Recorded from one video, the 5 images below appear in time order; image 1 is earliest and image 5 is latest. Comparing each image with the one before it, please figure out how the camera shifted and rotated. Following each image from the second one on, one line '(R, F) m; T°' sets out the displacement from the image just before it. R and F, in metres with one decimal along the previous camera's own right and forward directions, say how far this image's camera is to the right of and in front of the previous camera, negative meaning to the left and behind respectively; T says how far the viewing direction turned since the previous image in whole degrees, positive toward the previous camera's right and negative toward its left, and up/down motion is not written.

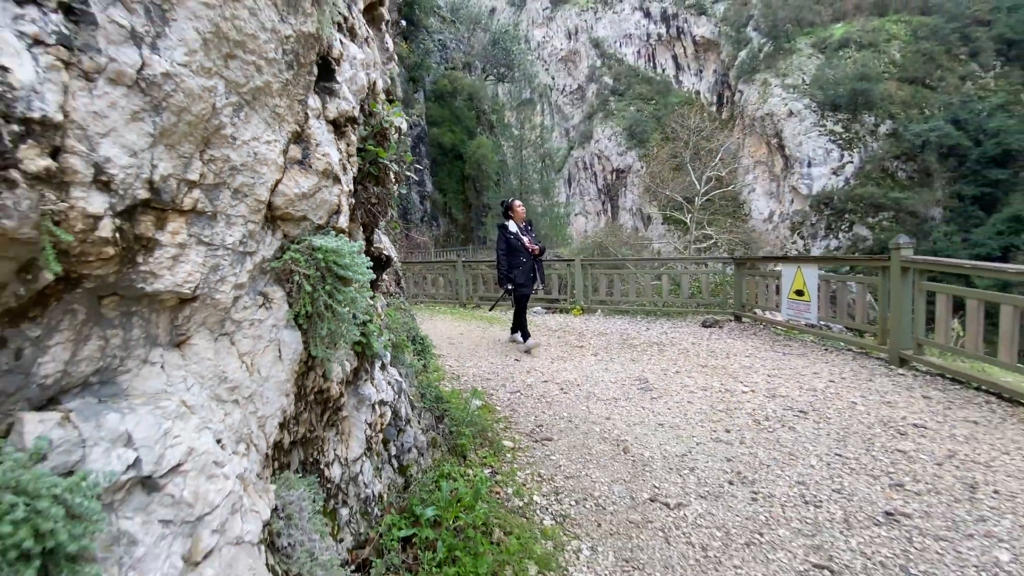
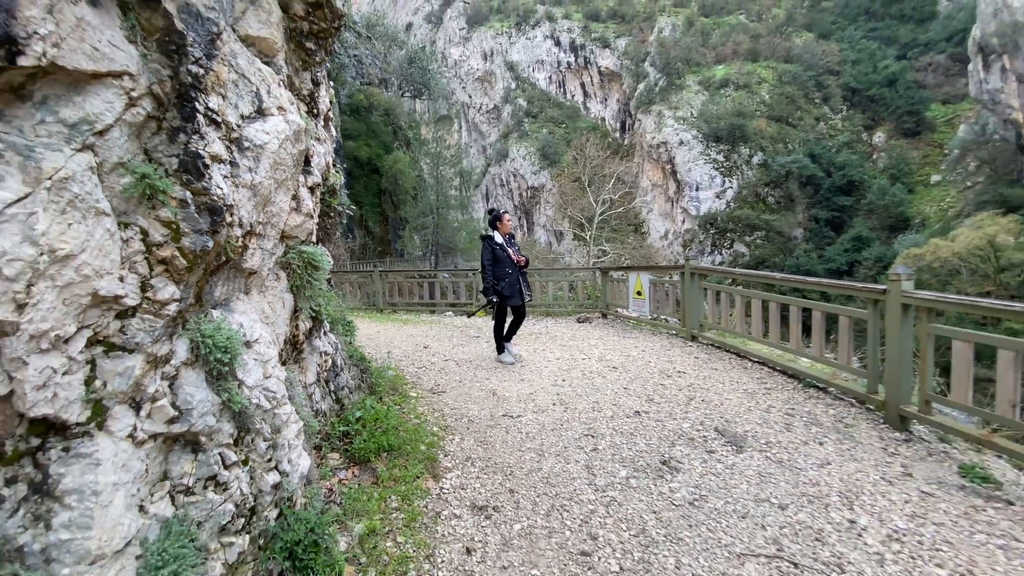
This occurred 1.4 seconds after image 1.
(+0.2, -1.5) m; +9°
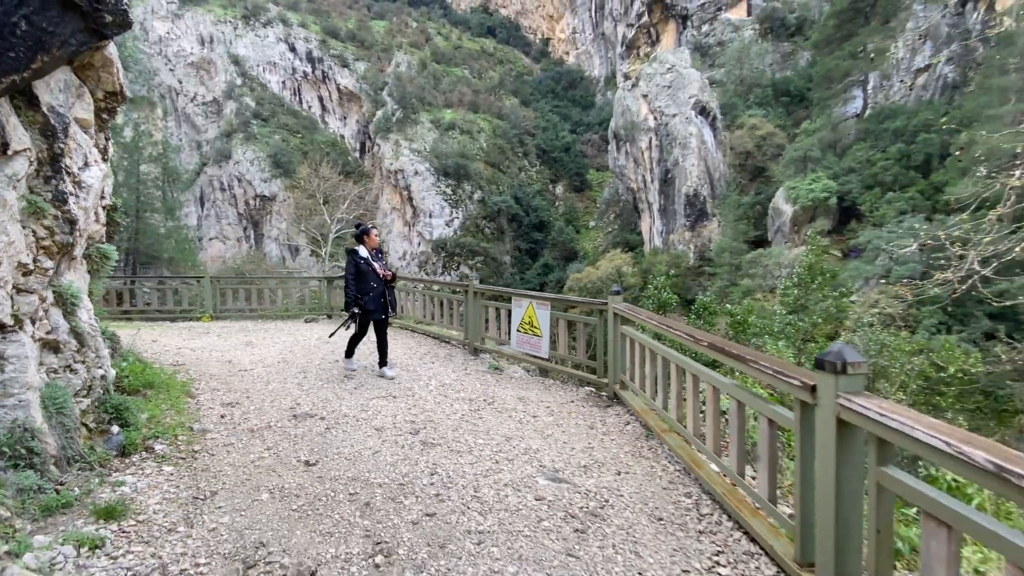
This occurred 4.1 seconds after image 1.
(-0.2, -2.9) m; +30°
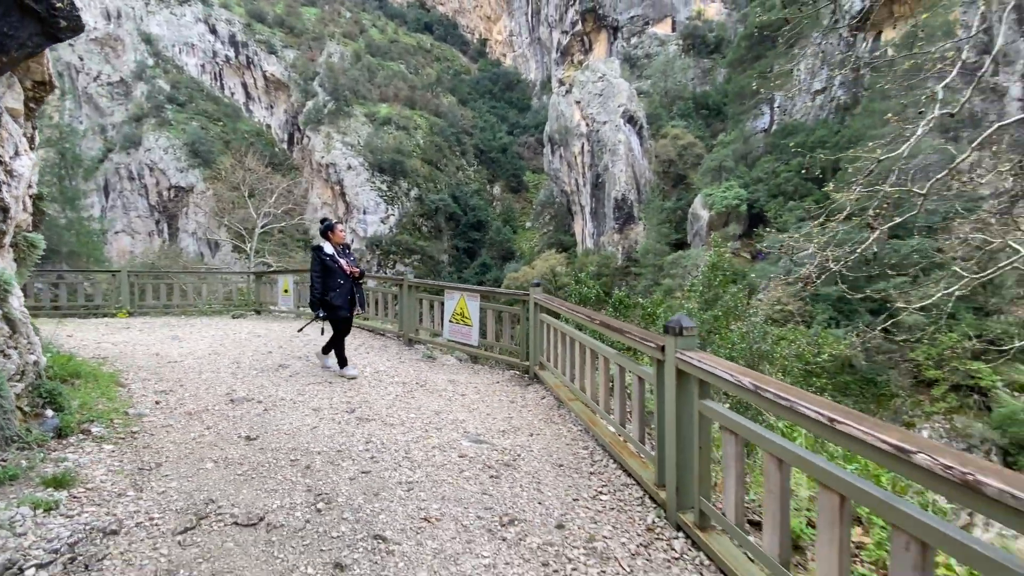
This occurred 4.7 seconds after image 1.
(+0.1, -0.6) m; +7°
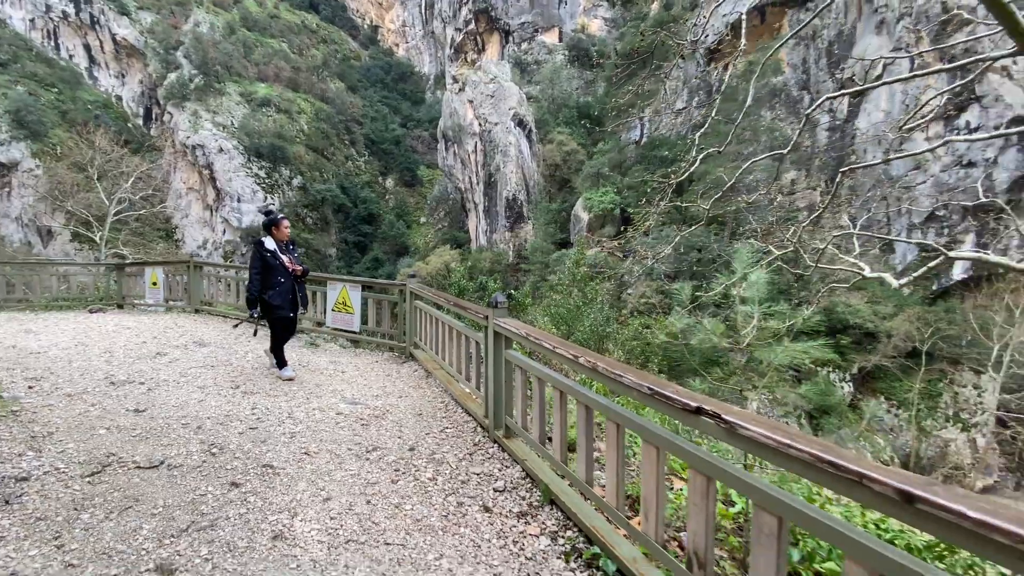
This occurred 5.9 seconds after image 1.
(+0.2, -1.1) m; +12°
